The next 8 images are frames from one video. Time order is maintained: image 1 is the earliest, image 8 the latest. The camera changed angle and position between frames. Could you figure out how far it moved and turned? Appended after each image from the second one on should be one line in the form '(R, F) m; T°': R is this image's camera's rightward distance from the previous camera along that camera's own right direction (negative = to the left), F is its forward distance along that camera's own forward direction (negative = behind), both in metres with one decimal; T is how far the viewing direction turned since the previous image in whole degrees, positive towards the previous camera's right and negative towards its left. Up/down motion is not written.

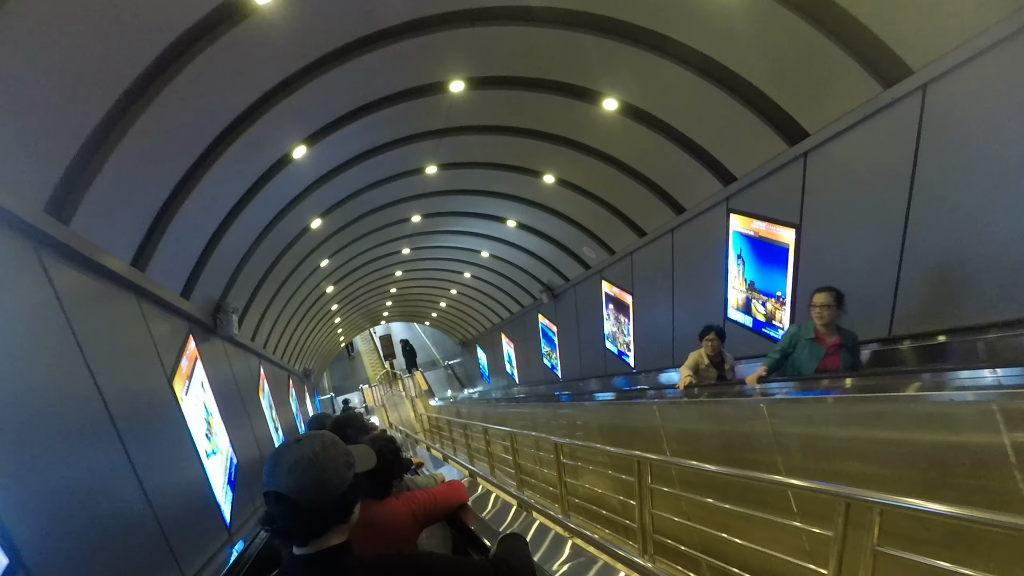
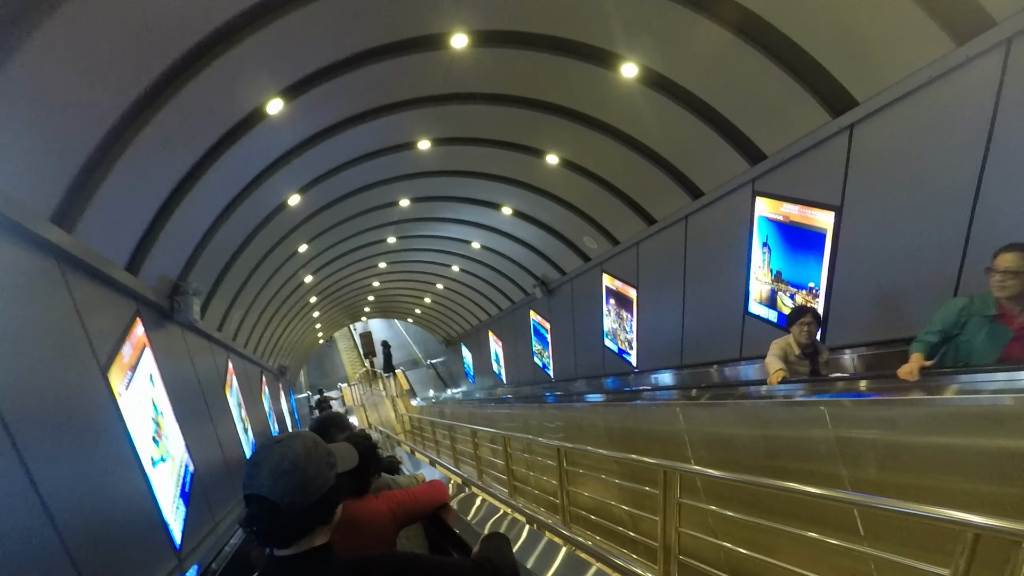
(-0.2, +0.7) m; +2°
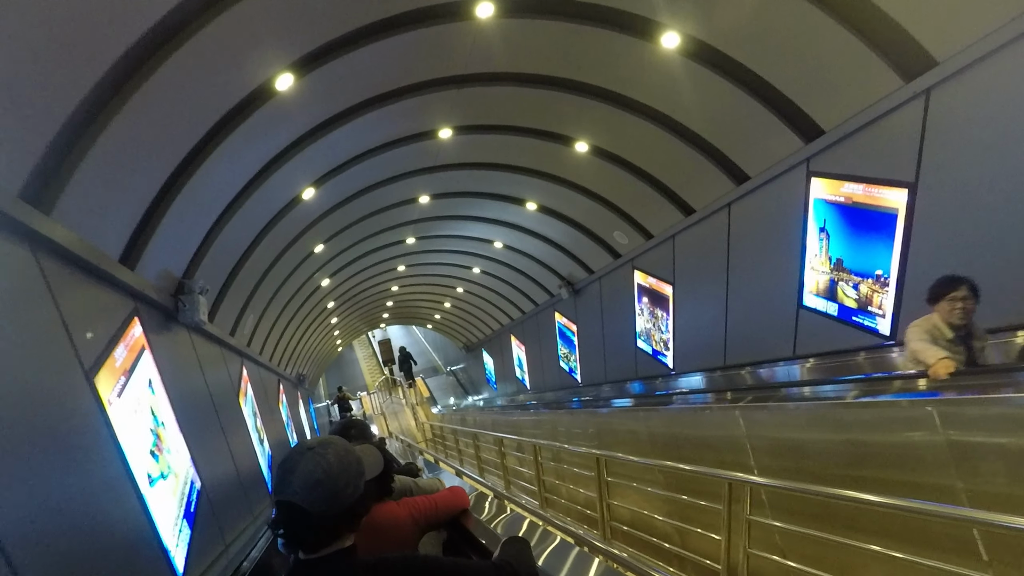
(-0.2, +0.5) m; -2°
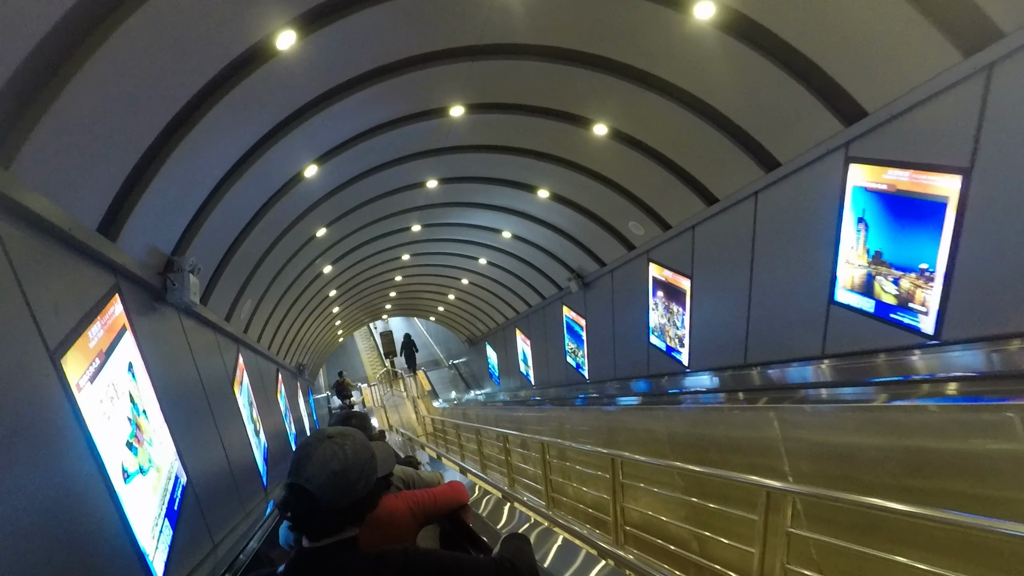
(-0.1, +0.4) m; 0°
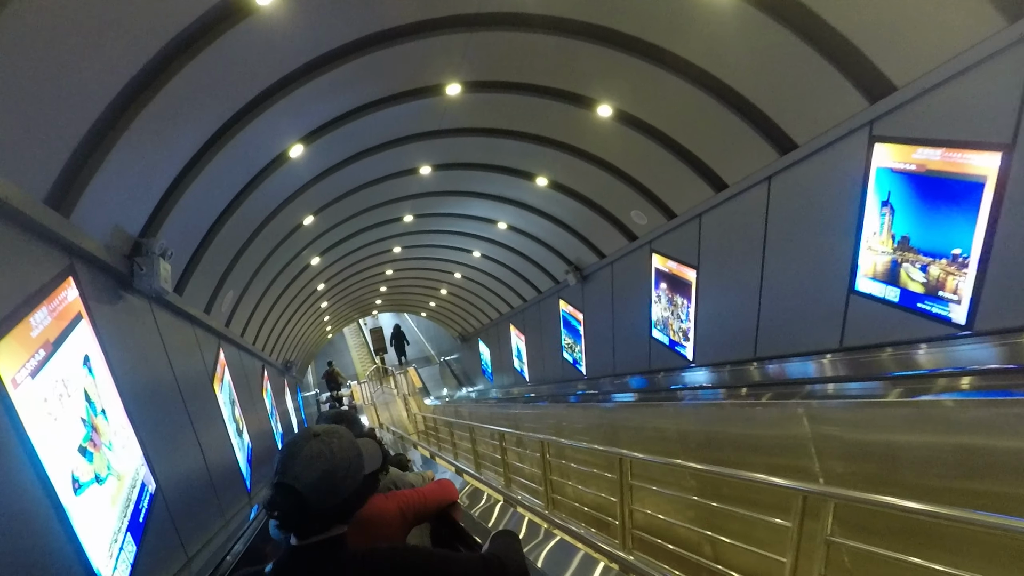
(-0.1, +0.4) m; +1°
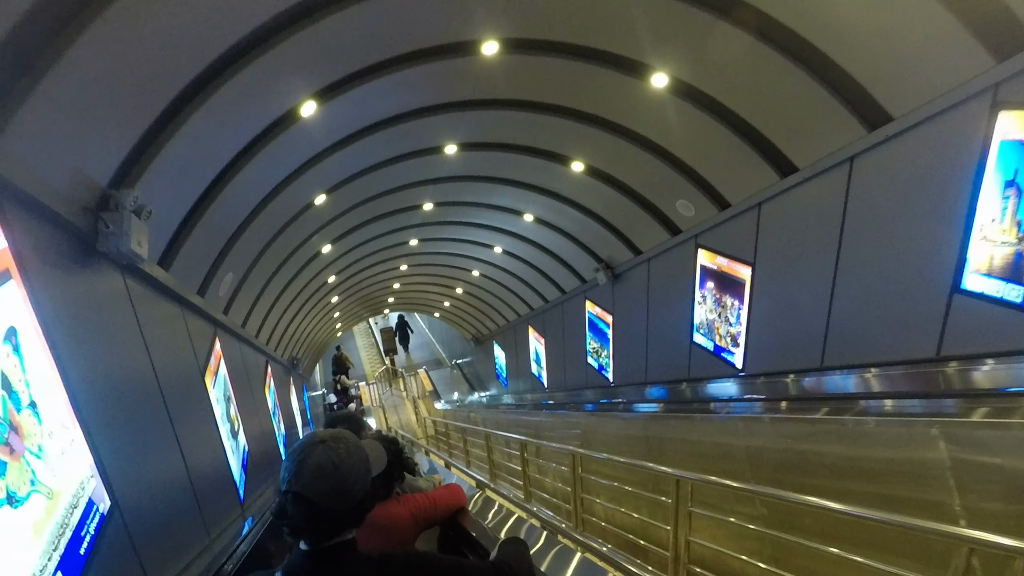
(-0.3, +0.8) m; -1°
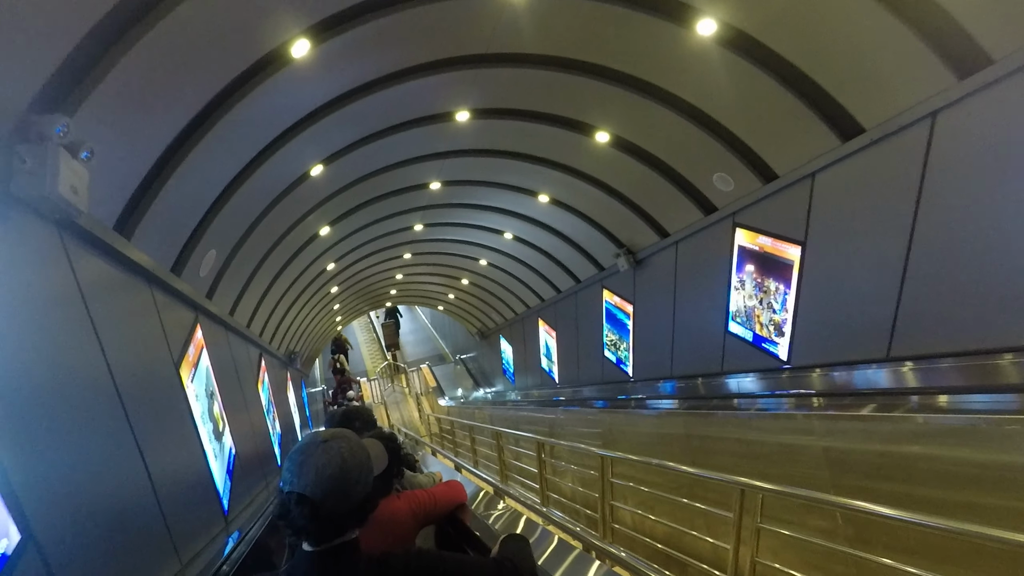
(-0.2, +0.7) m; 0°
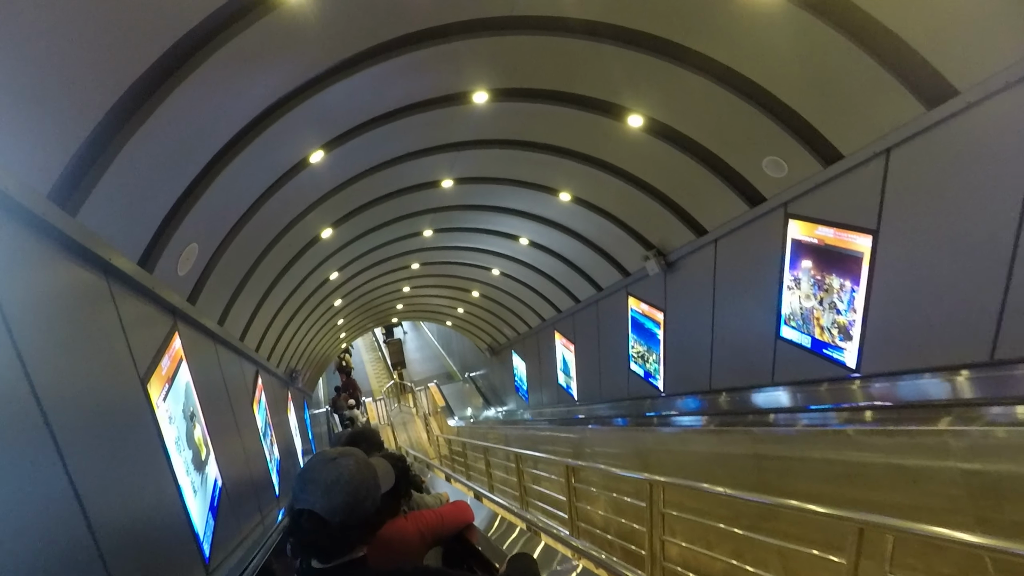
(-0.2, +0.8) m; 0°
